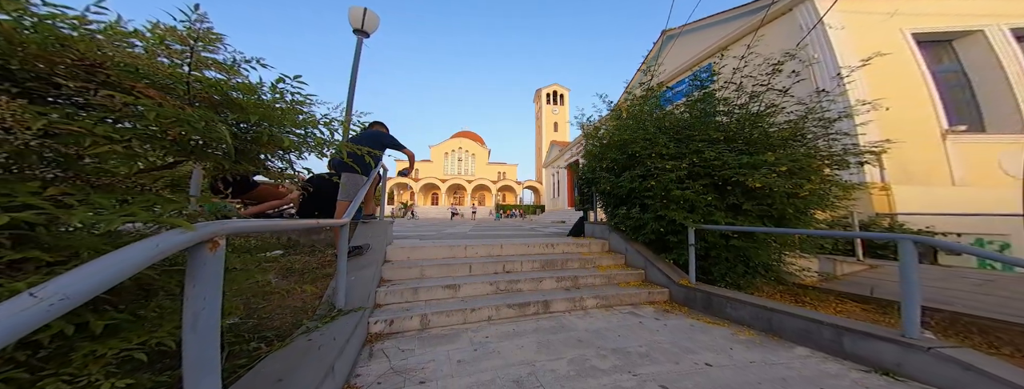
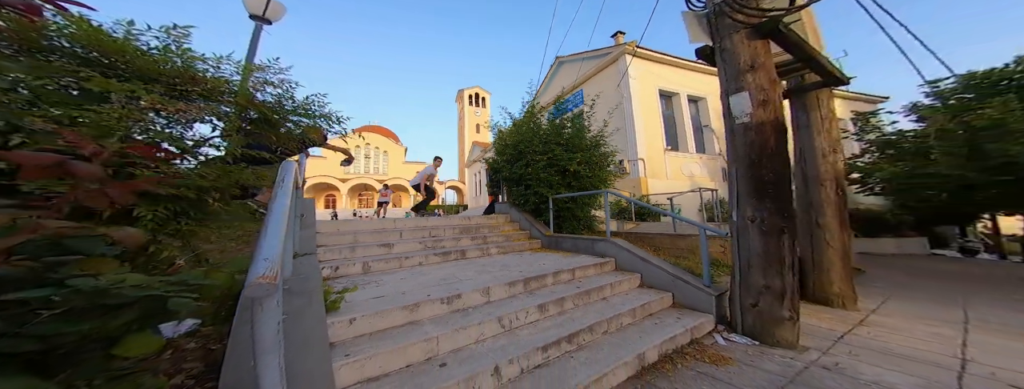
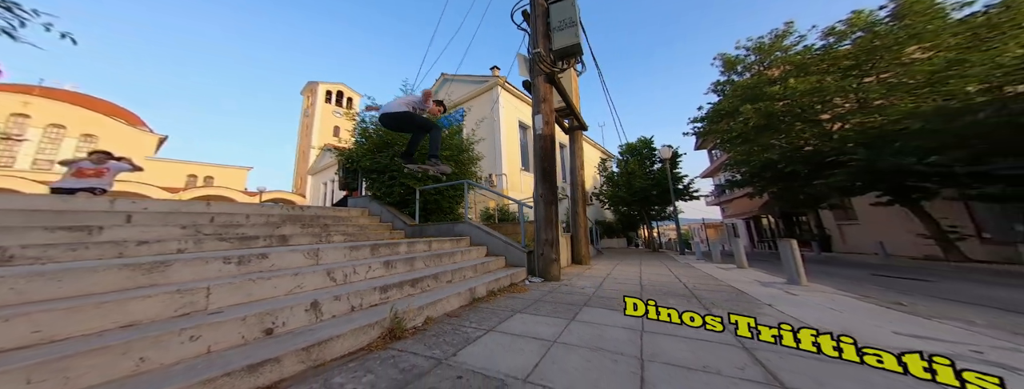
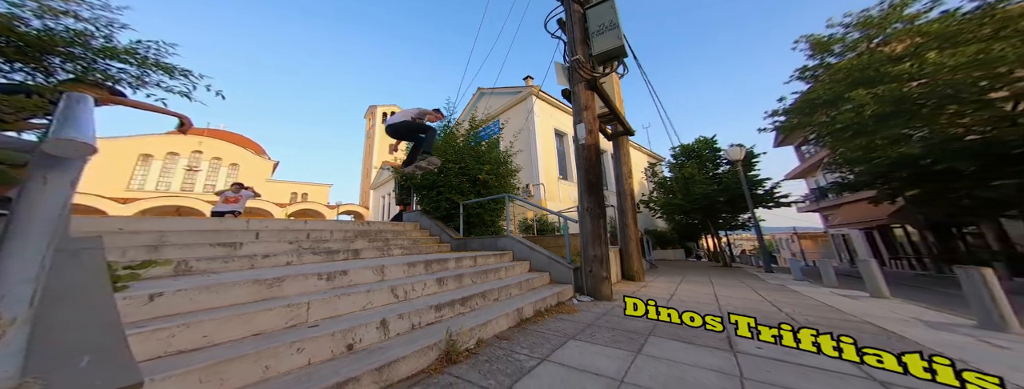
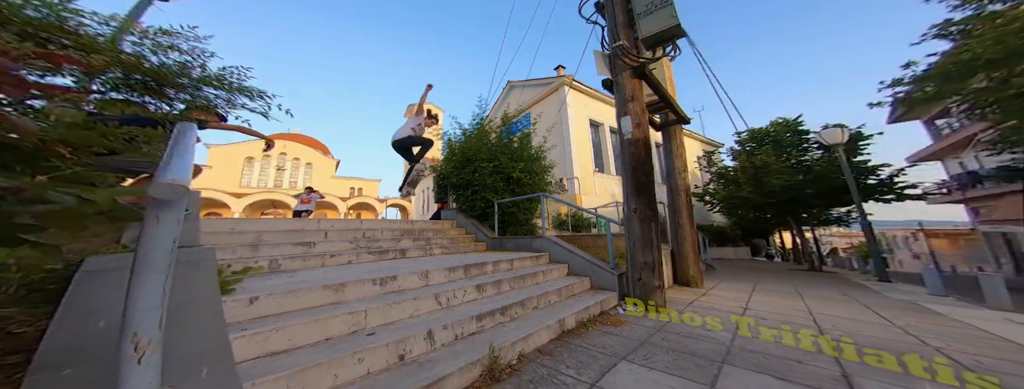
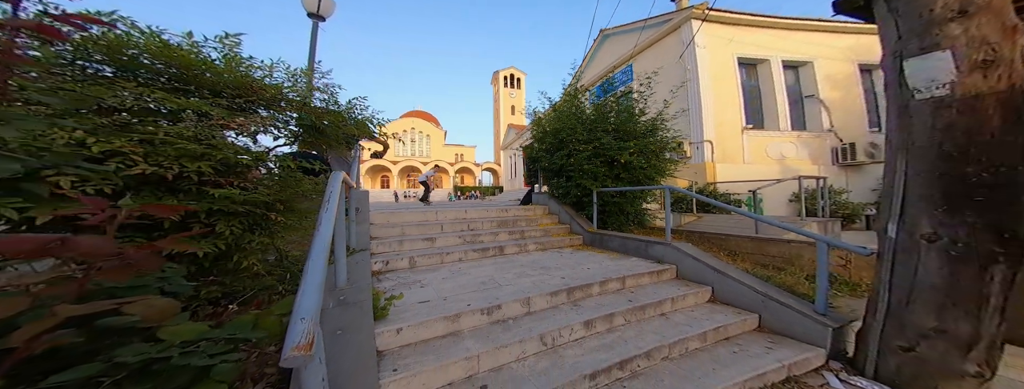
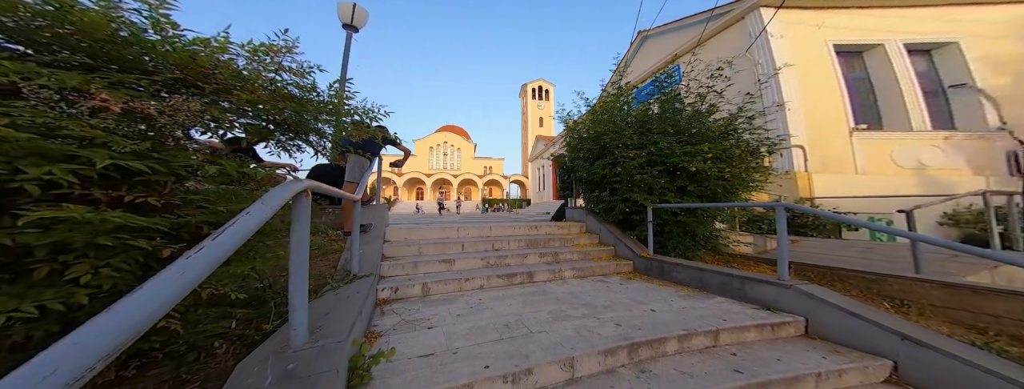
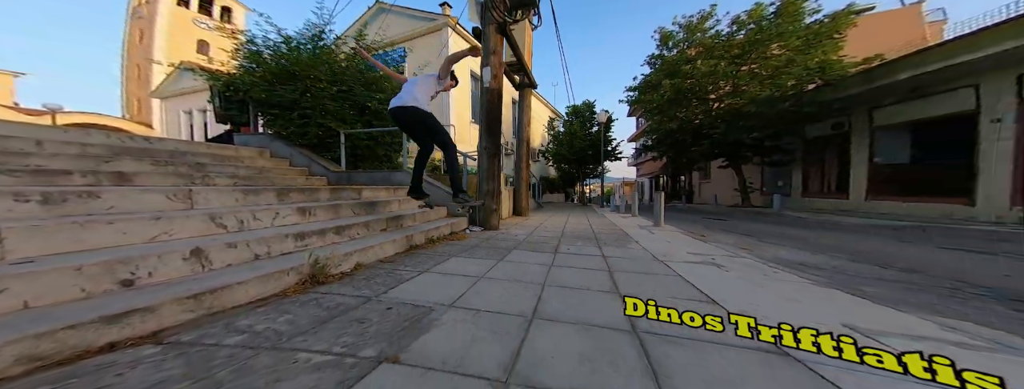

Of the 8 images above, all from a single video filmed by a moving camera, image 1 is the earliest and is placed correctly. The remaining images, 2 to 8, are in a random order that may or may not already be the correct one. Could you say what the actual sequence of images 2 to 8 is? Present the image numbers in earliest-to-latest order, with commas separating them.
7, 6, 2, 5, 4, 3, 8
